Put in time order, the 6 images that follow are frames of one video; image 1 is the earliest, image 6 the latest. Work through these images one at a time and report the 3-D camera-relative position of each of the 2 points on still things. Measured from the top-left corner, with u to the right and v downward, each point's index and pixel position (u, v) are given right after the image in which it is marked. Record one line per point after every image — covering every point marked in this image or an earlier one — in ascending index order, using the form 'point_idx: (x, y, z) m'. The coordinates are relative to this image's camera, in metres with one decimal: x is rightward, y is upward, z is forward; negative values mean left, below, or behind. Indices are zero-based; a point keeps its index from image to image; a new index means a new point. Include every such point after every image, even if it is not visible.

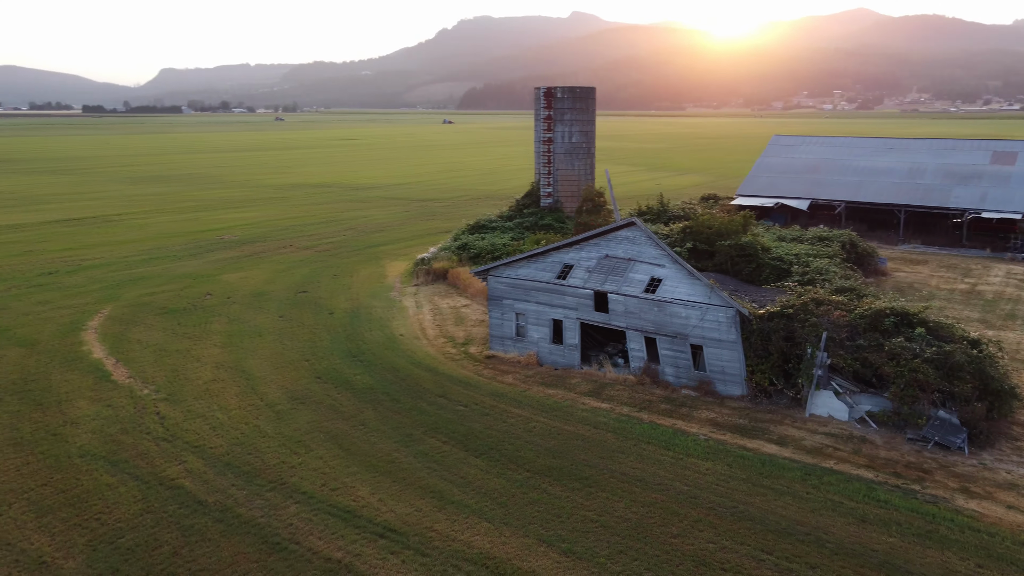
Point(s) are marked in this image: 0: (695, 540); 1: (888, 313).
0: (+2.5, -3.4, +11.1) m
1: (+7.3, -0.5, +15.8) m
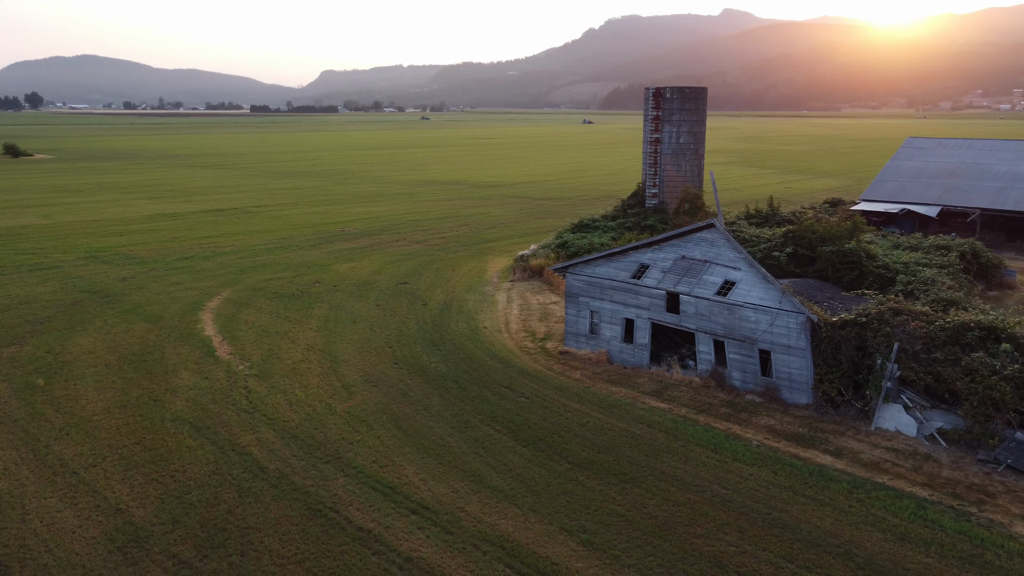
0: (+2.8, -3.5, +11.0) m
1: (+8.4, -0.7, +14.9) m
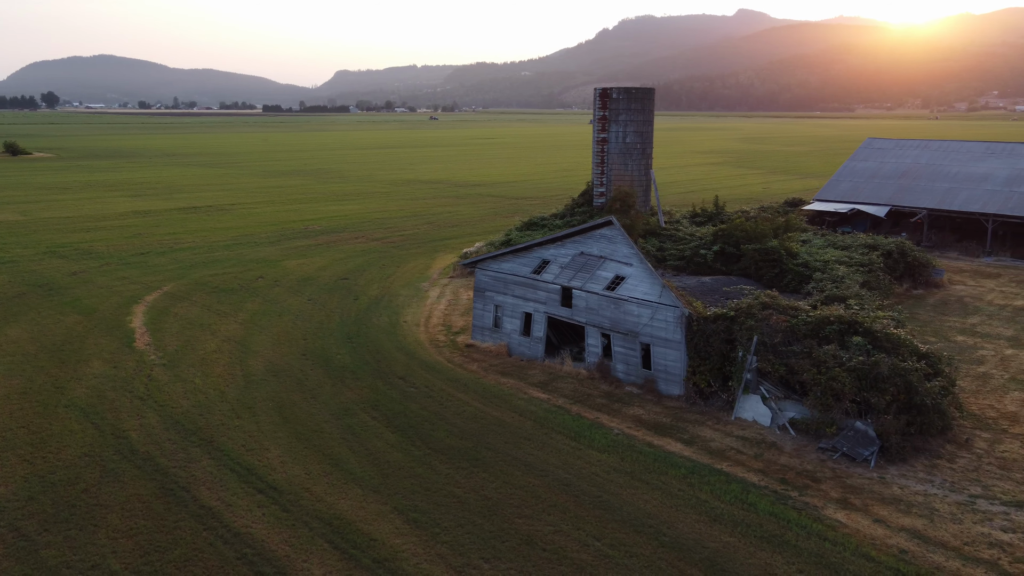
0: (+0.3, -3.3, +11.6) m
1: (+6.1, -0.6, +15.4) m
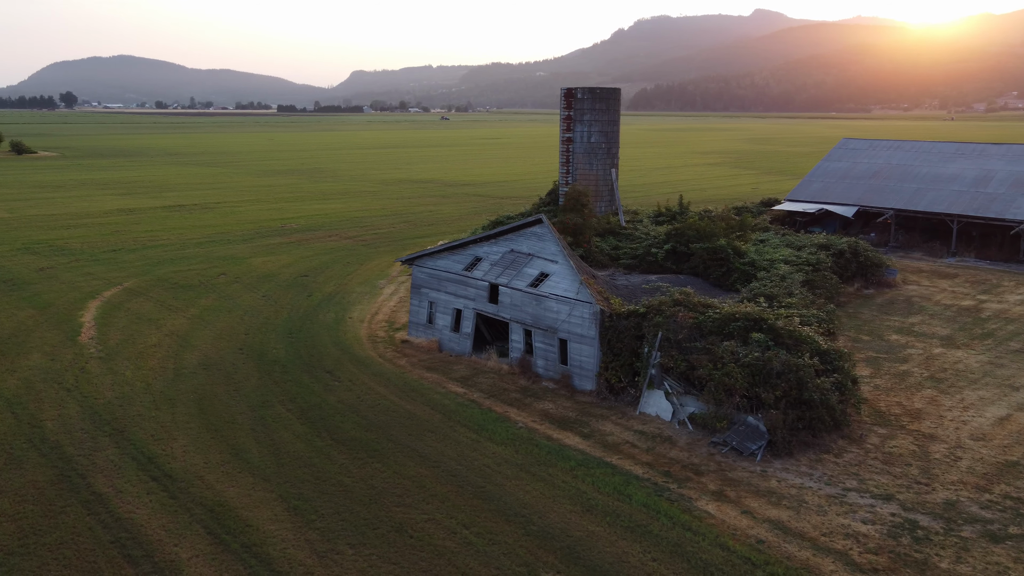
0: (-1.5, -3.3, +11.9) m
1: (+4.3, -0.6, +15.6) m
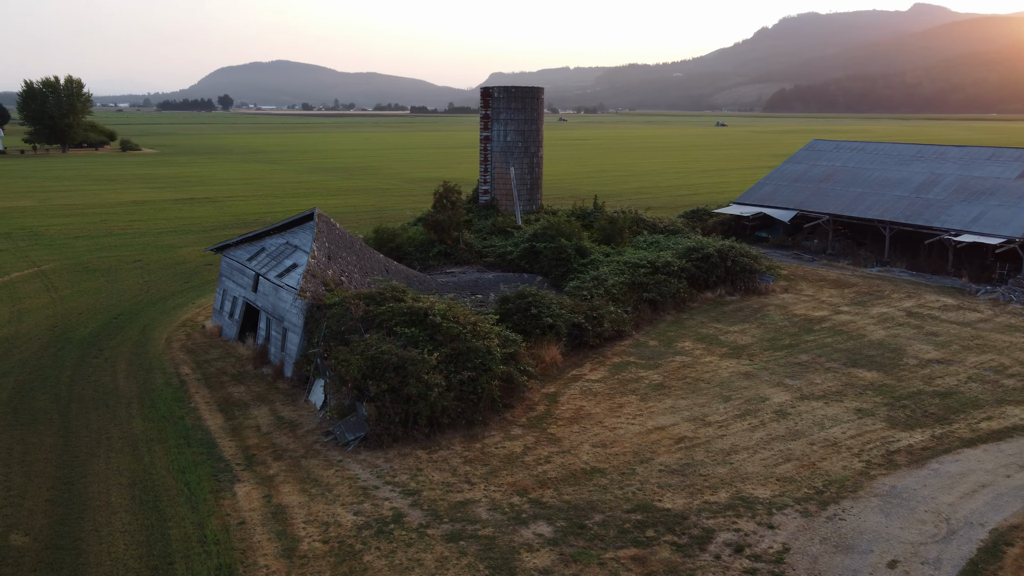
0: (-8.4, -2.9, +12.9) m
1: (-2.0, -0.5, +15.7) m
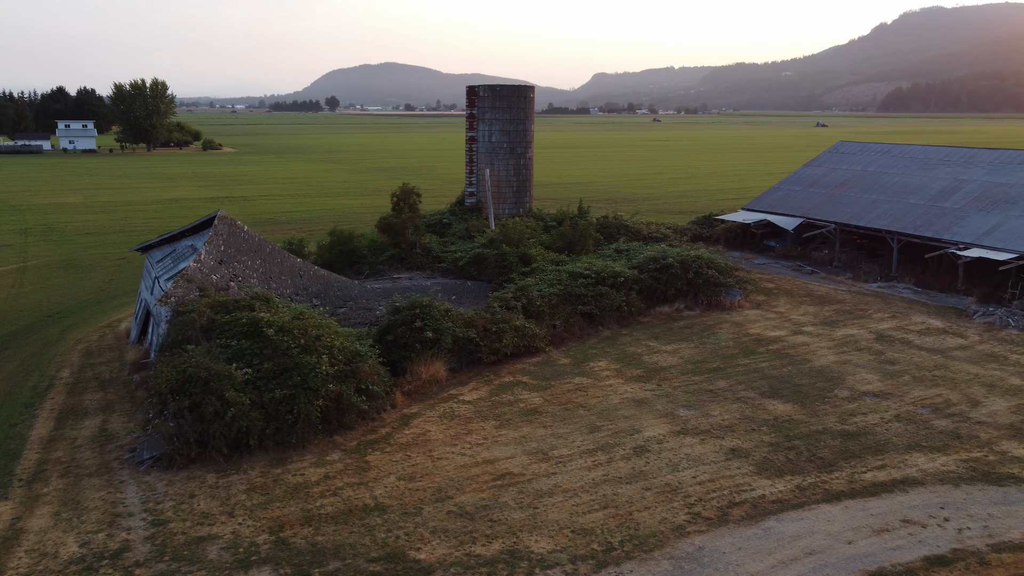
0: (-11.5, -3.0, +12.8) m
1: (-4.8, -0.6, +14.8) m
